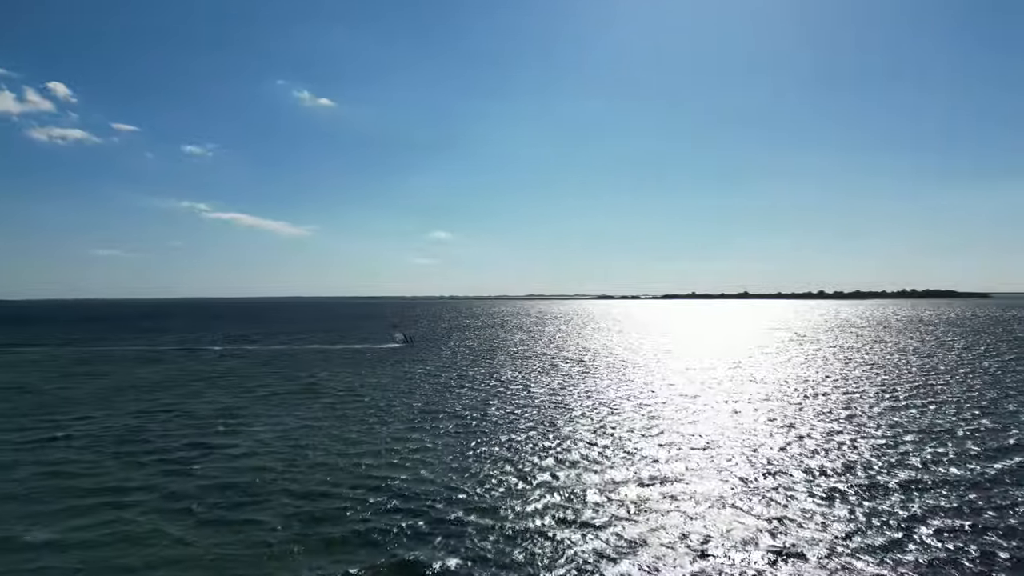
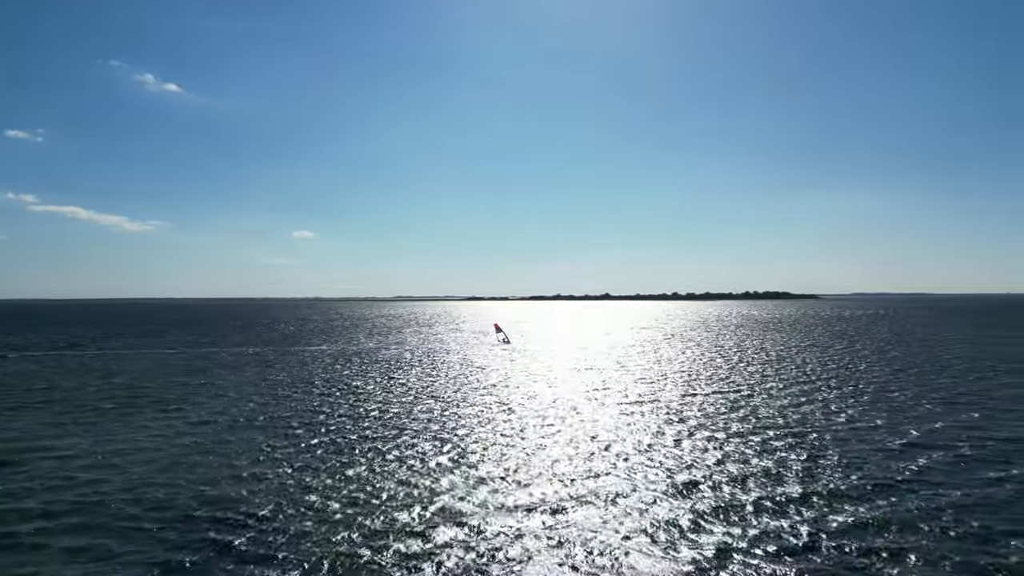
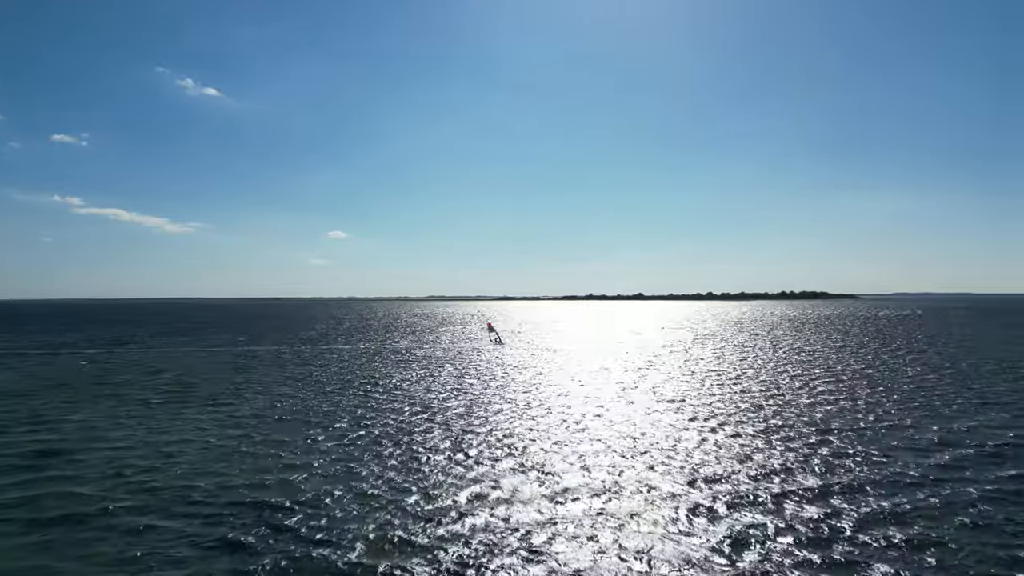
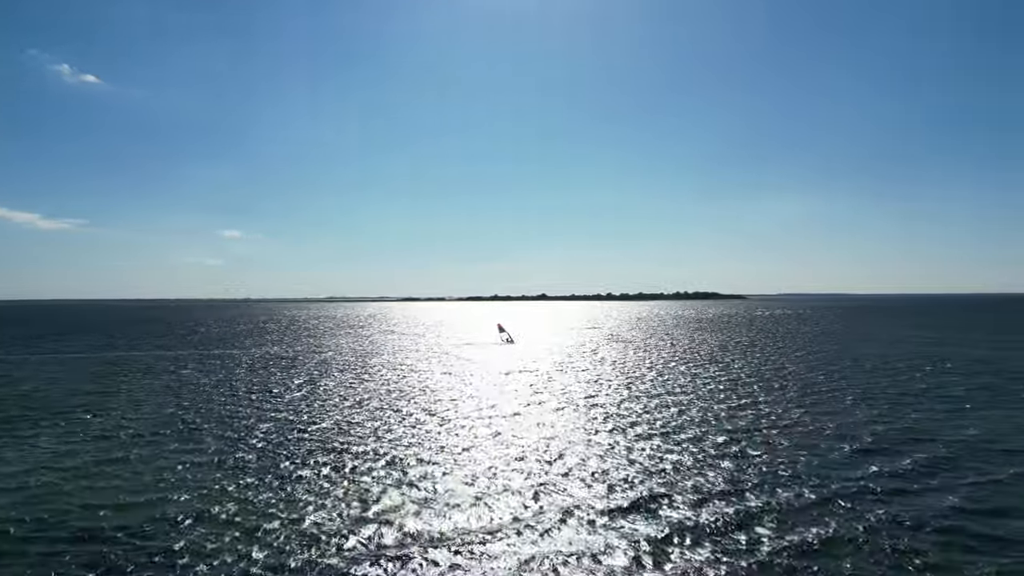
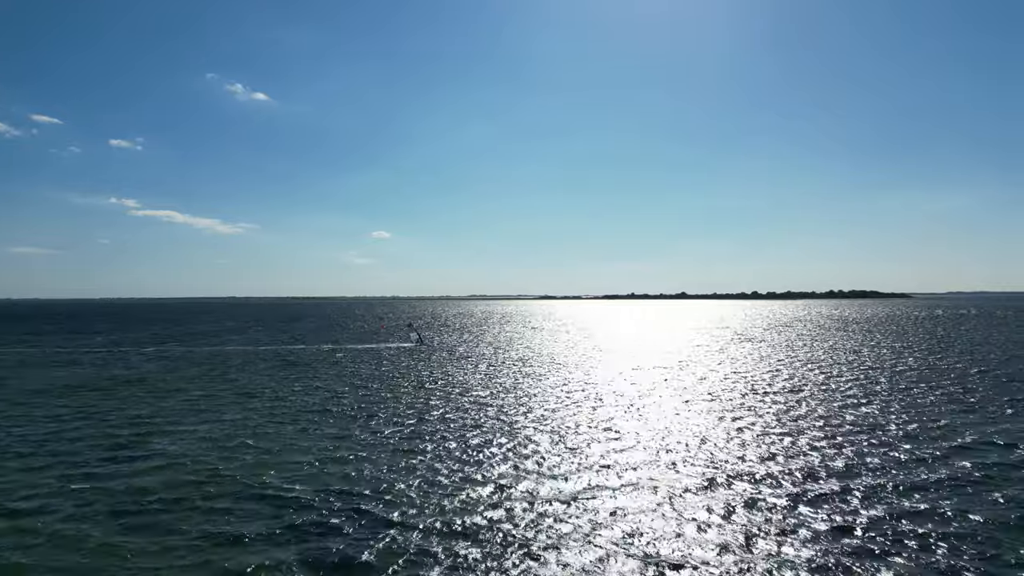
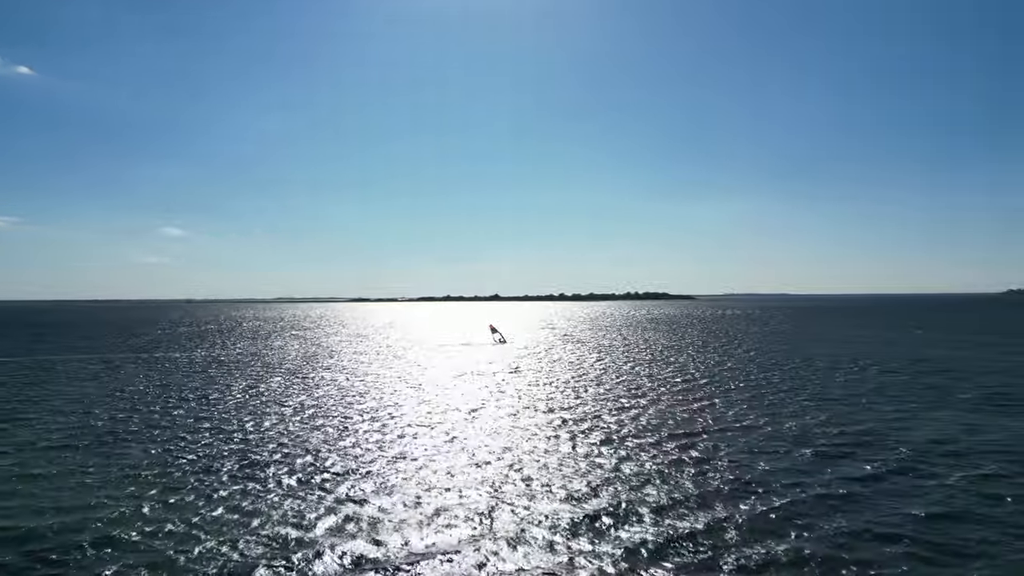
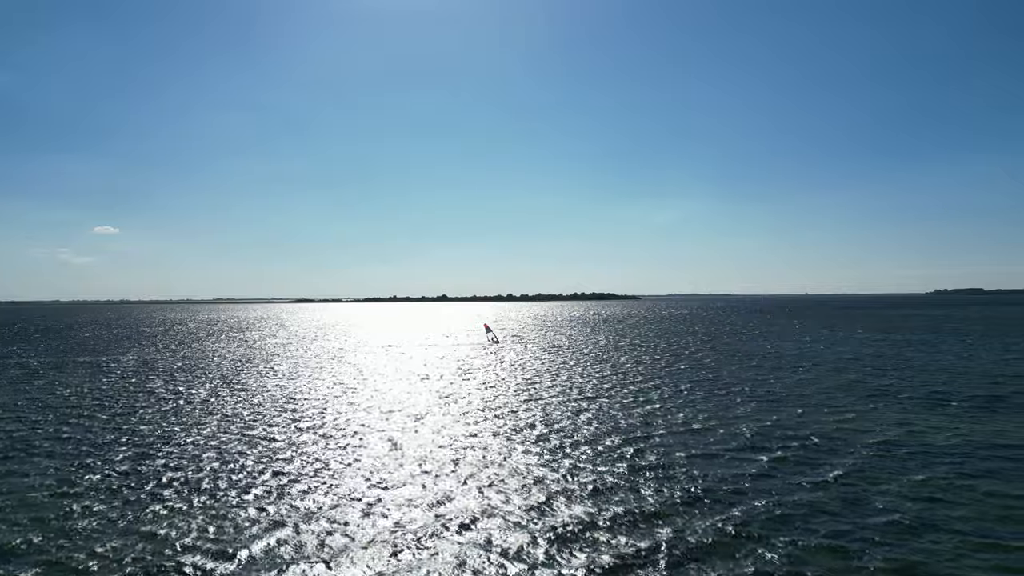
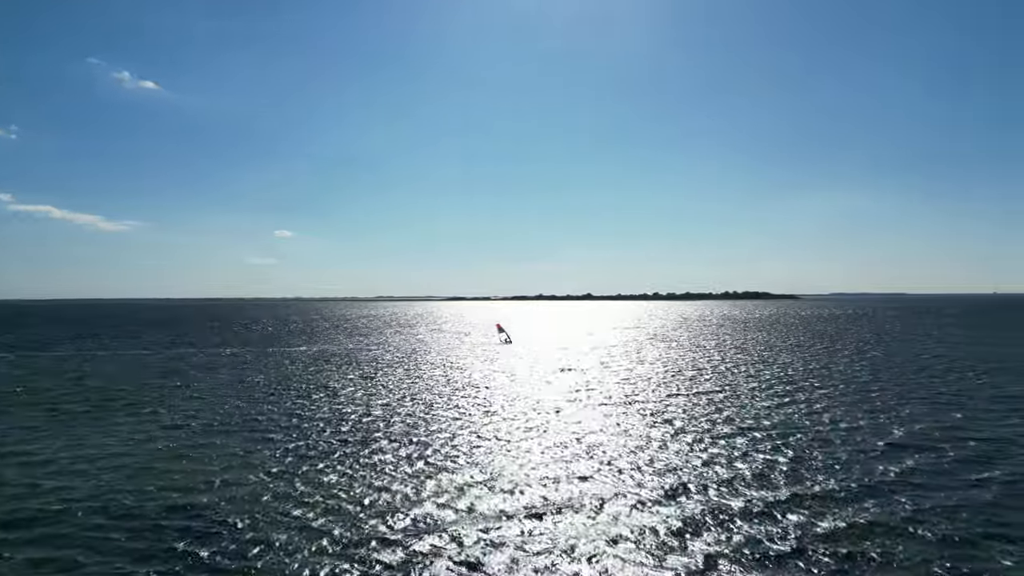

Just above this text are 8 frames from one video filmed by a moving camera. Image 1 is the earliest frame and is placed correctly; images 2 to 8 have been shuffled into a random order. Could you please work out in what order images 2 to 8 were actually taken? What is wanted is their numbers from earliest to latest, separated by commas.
5, 3, 2, 8, 4, 6, 7
